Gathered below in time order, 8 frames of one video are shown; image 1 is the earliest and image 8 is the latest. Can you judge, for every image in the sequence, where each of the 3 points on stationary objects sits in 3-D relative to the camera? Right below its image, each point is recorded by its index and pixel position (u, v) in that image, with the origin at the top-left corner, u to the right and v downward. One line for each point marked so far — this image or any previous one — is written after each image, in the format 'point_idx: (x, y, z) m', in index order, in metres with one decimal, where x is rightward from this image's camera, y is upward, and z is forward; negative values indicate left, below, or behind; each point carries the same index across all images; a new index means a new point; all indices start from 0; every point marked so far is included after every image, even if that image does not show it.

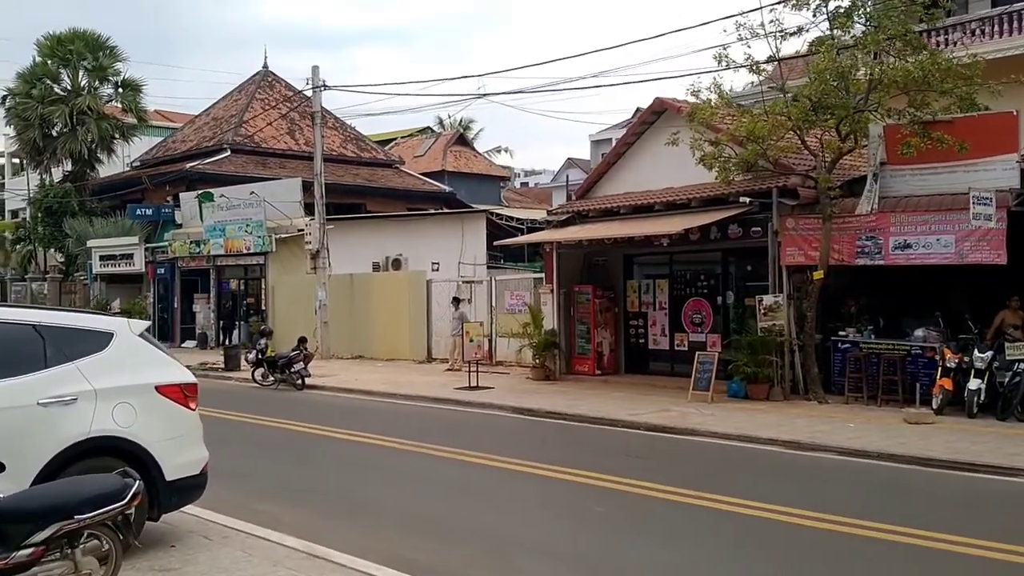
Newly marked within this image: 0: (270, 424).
0: (-3.5, -2.1, +14.8) m
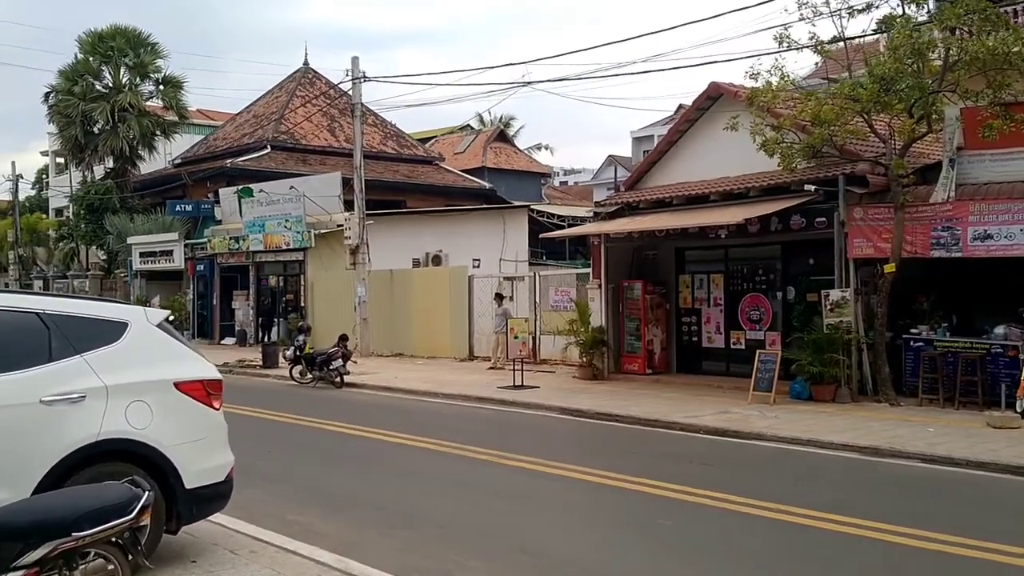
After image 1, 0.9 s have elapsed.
0: (-2.8, -2.0, +14.1) m
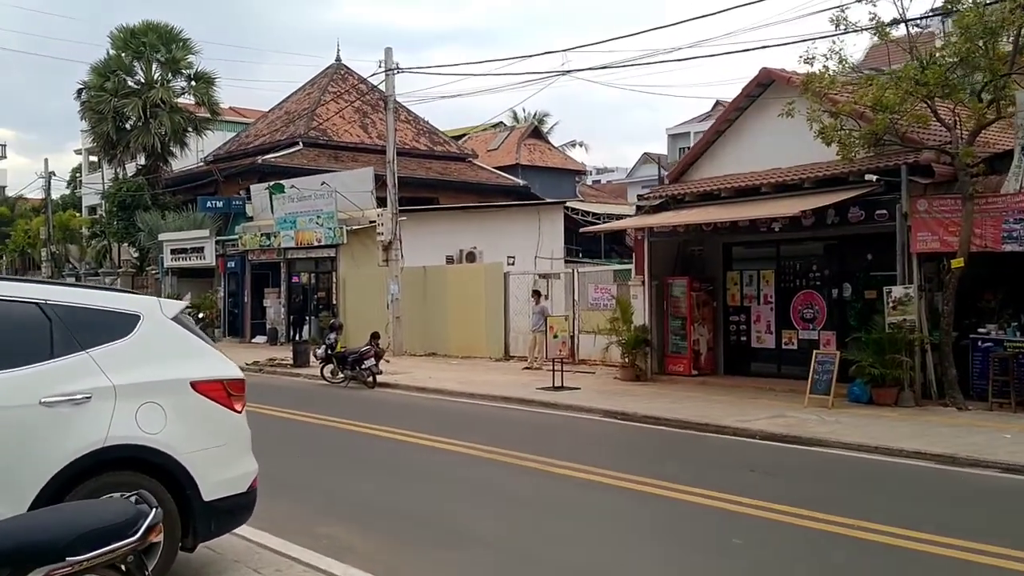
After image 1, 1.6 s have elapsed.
0: (-2.3, -1.9, +13.4) m
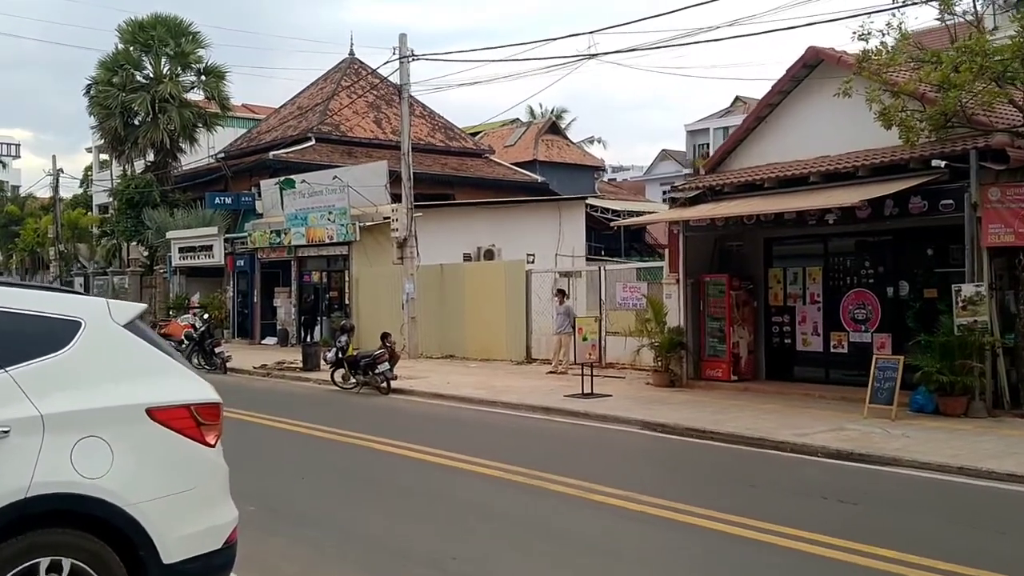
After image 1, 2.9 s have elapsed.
0: (-1.9, -1.9, +12.0) m
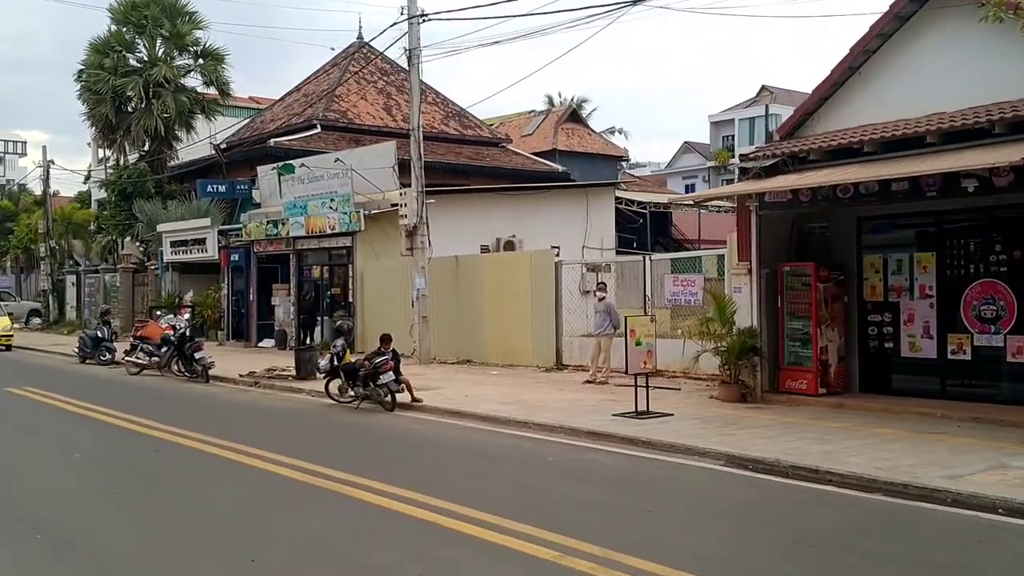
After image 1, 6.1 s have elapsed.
0: (-1.5, -1.8, +8.9) m
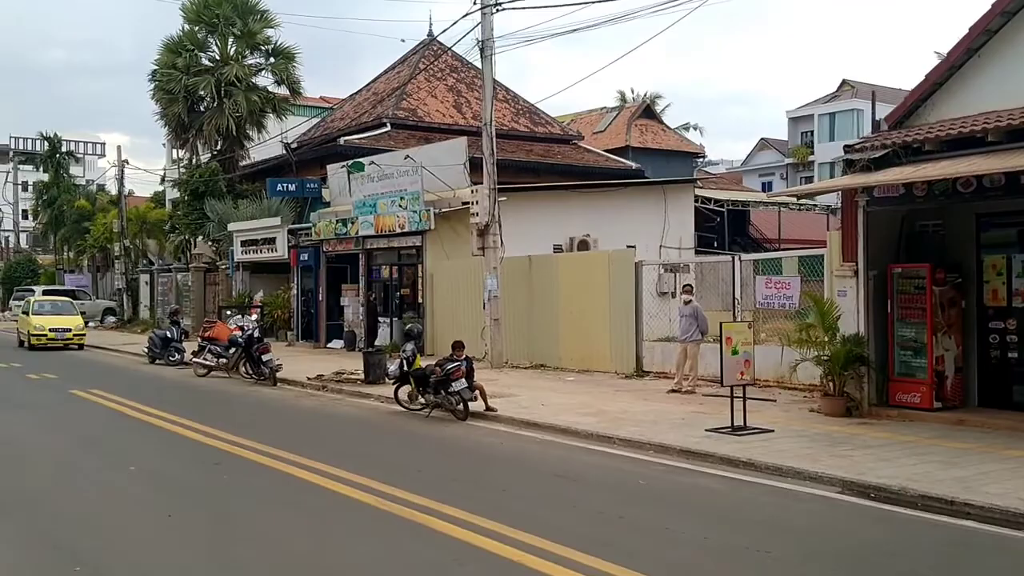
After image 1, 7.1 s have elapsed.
0: (-0.8, -1.8, +8.0) m
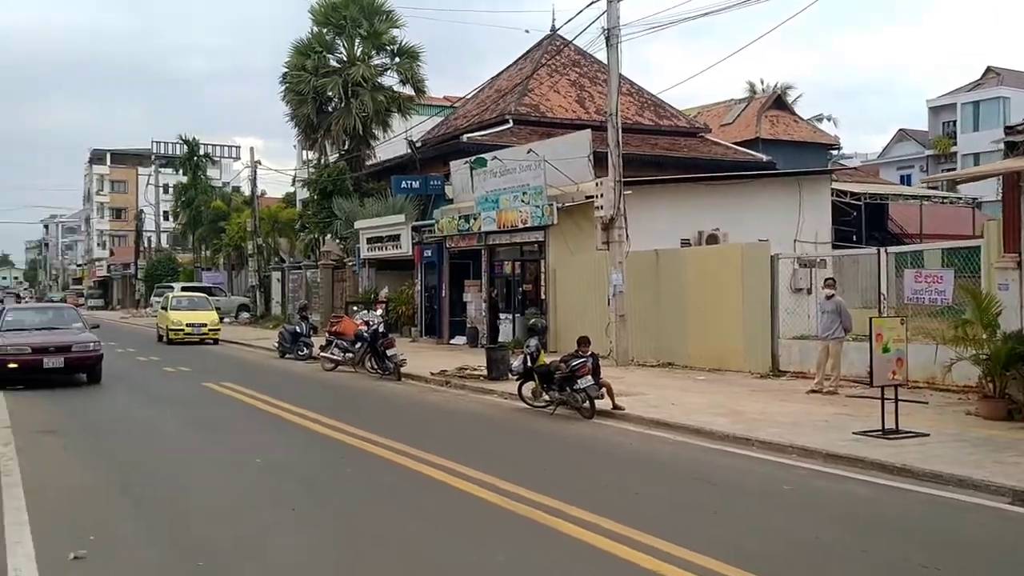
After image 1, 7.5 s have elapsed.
0: (+0.2, -1.7, +7.6) m
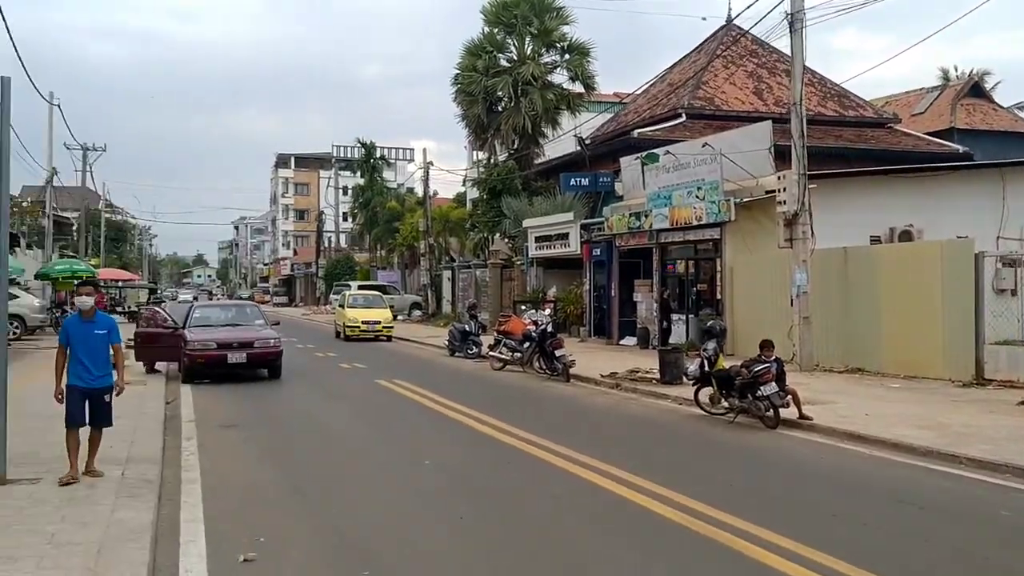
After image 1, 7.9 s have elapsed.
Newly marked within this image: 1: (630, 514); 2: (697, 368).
0: (+1.5, -1.7, +6.9) m
1: (+0.9, -1.8, +7.6) m
2: (+2.6, -1.1, +13.8) m
